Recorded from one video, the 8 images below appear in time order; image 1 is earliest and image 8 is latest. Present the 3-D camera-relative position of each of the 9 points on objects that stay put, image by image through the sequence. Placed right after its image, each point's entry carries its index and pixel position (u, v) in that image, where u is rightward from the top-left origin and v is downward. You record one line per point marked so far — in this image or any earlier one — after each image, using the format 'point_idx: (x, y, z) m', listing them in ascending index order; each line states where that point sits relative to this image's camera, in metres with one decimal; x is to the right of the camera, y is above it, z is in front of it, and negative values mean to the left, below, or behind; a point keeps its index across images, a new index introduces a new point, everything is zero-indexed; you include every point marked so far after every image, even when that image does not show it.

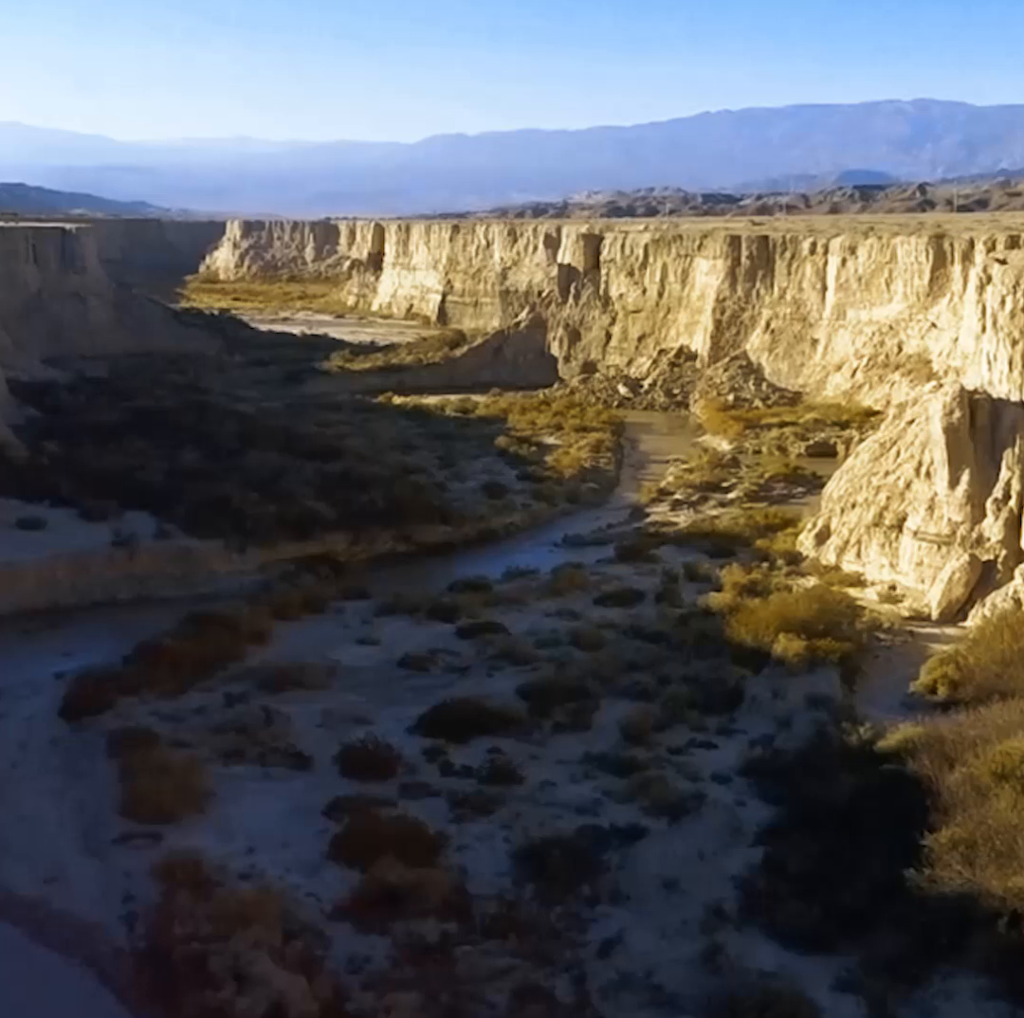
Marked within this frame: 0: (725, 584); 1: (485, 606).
0: (+3.0, -1.0, +18.0) m
1: (-0.4, -1.2, +16.9) m
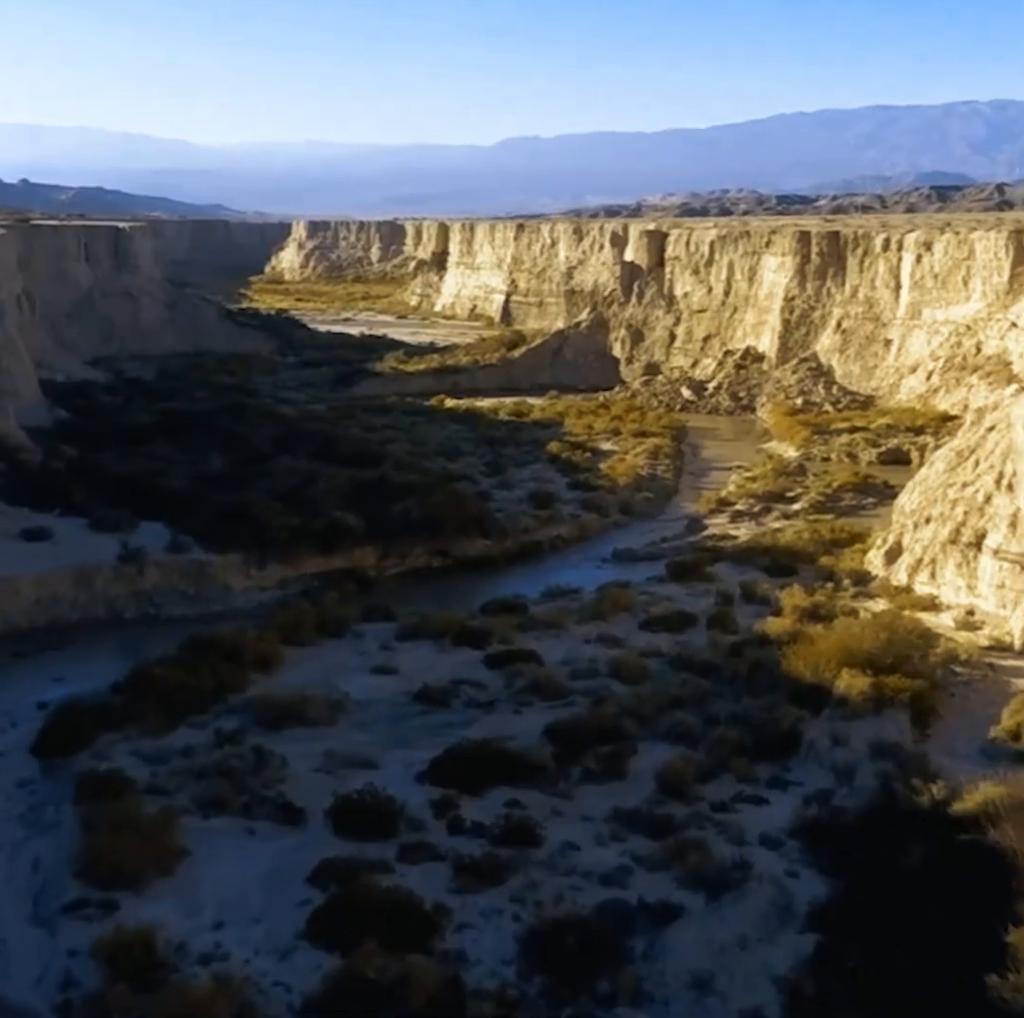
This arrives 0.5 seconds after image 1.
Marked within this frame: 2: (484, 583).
0: (+3.4, -1.2, +16.3) m
1: (+0.1, -1.4, +15.5) m
2: (-0.4, -1.1, +18.5) m
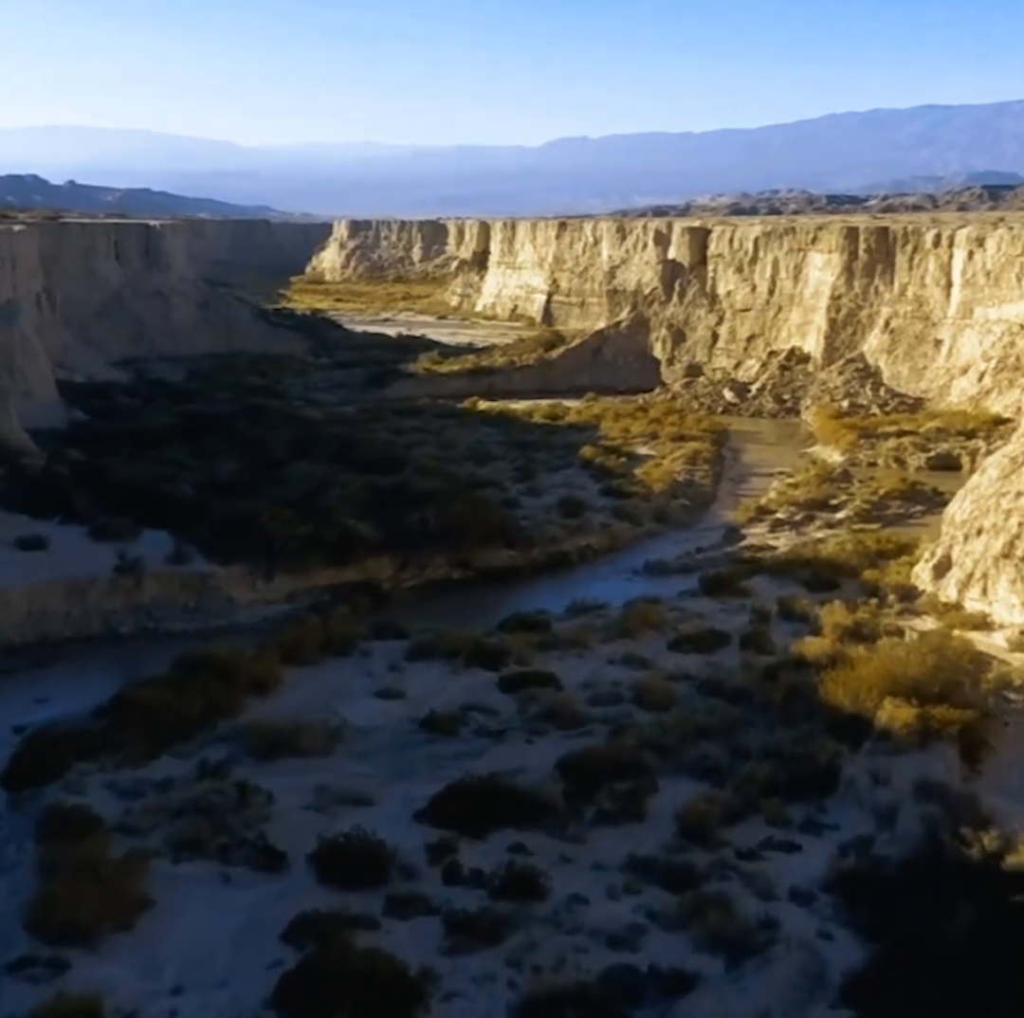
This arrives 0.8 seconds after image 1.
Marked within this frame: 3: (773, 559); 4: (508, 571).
0: (+3.7, -1.4, +15.2) m
1: (+0.3, -1.5, +14.5) m
2: (-0.1, -1.2, +17.5) m
3: (+3.8, -0.7, +19.0) m
4: (-0.1, -0.9, +18.4) m
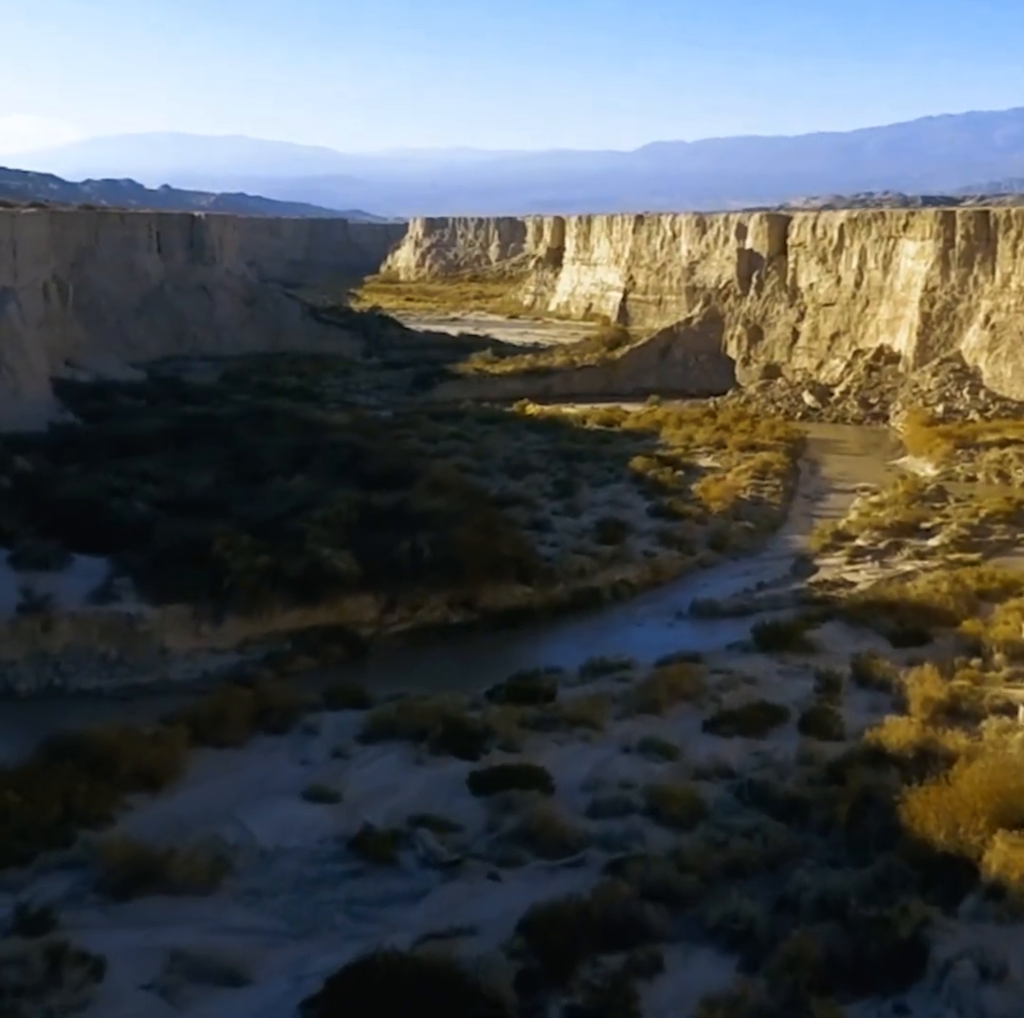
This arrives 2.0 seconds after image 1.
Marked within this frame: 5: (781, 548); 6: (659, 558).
0: (+3.6, -1.7, +11.7) m
1: (+0.1, -1.9, +11.2) m
2: (0.0, -1.5, +14.3) m
3: (+4.0, -1.1, +15.4) m
4: (+0.1, -1.2, +15.1) m
5: (+3.9, -0.6, +18.9) m
6: (+2.0, -0.7, +17.3) m
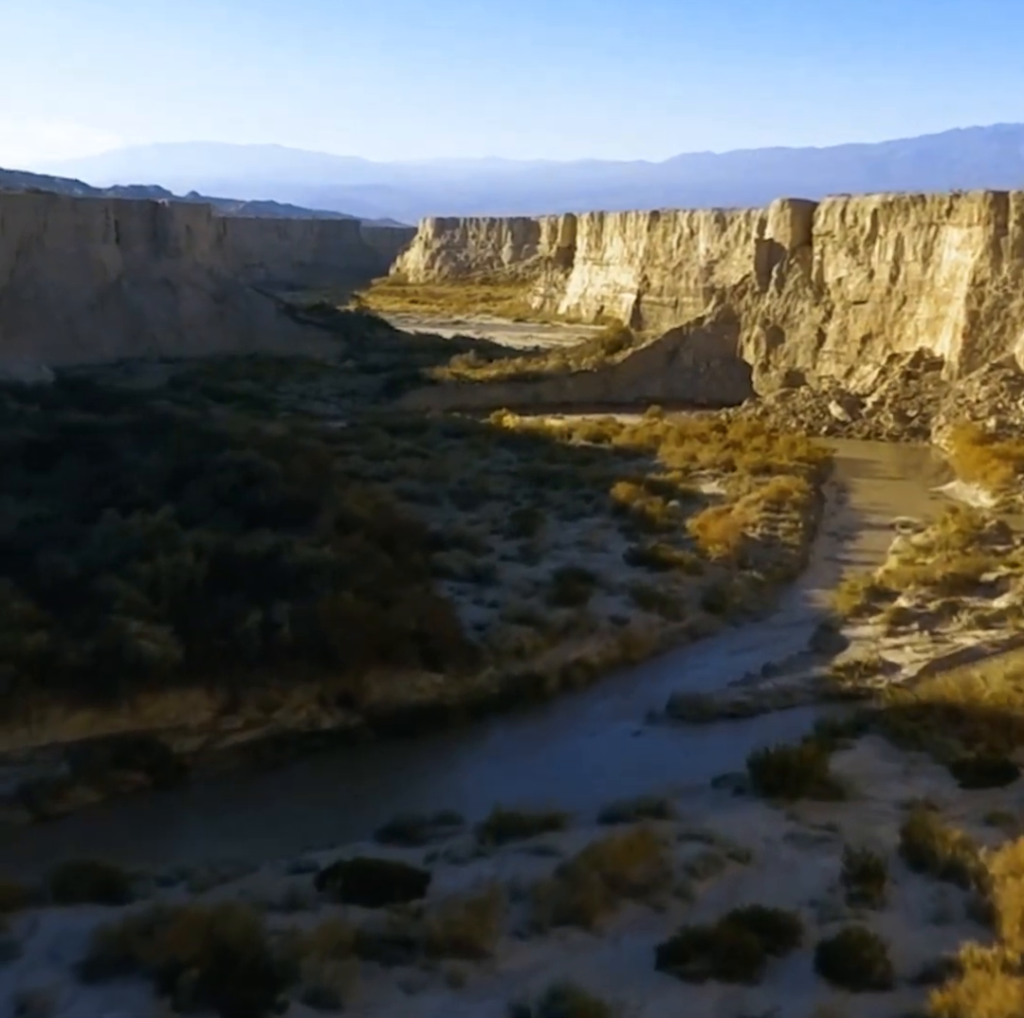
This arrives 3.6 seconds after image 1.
0: (+2.7, -2.2, +7.2) m
1: (-0.8, -2.3, +6.7) m
2: (-0.8, -2.0, +9.8) m
3: (+3.2, -1.6, +10.9) m
4: (-0.8, -1.7, +10.6) m
5: (+3.1, -1.1, +14.4) m
6: (+1.2, -1.2, +12.8) m
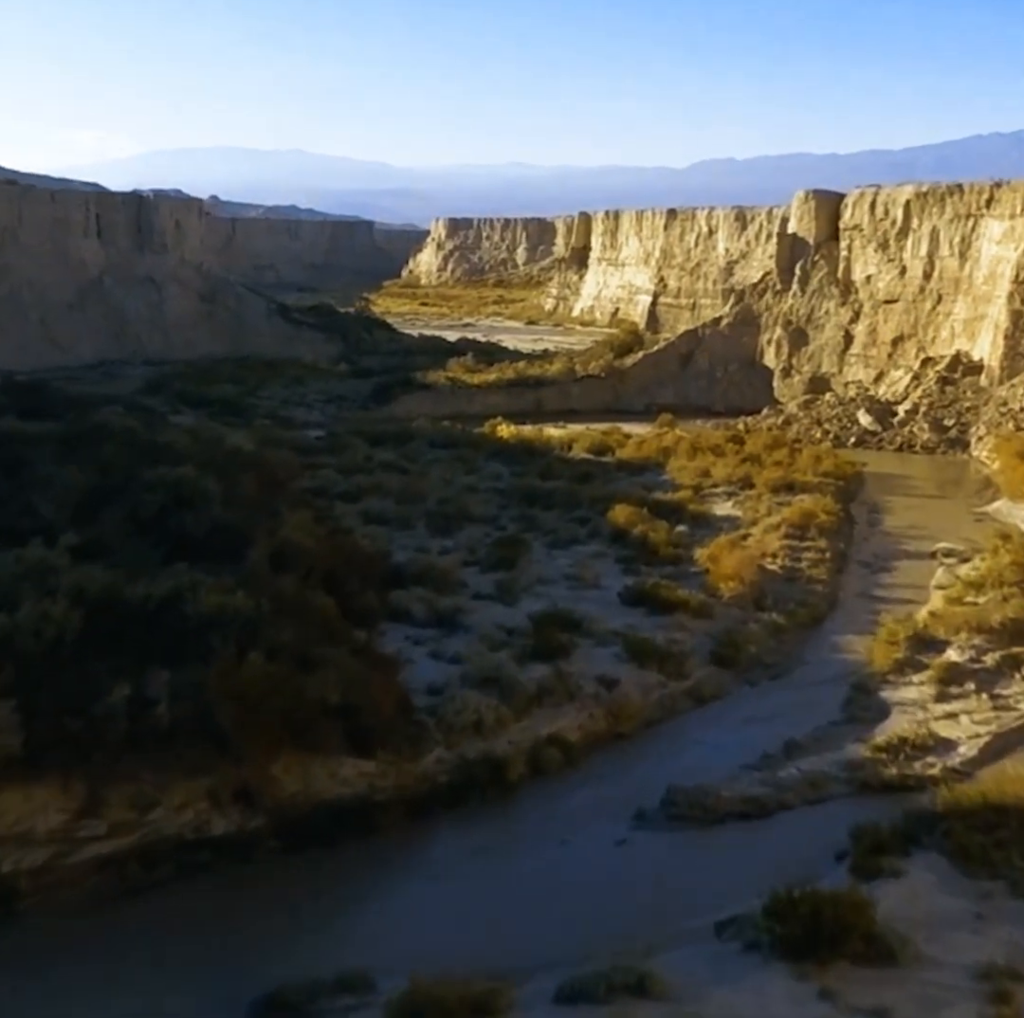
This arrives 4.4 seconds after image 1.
0: (+2.3, -2.5, +4.7) m
1: (-1.2, -2.6, +4.3) m
2: (-1.2, -2.3, +7.4) m
3: (+2.8, -1.9, +8.4) m
4: (-1.1, -2.0, +8.2) m
5: (+2.9, -1.4, +11.9) m
6: (+0.9, -1.4, +10.4) m
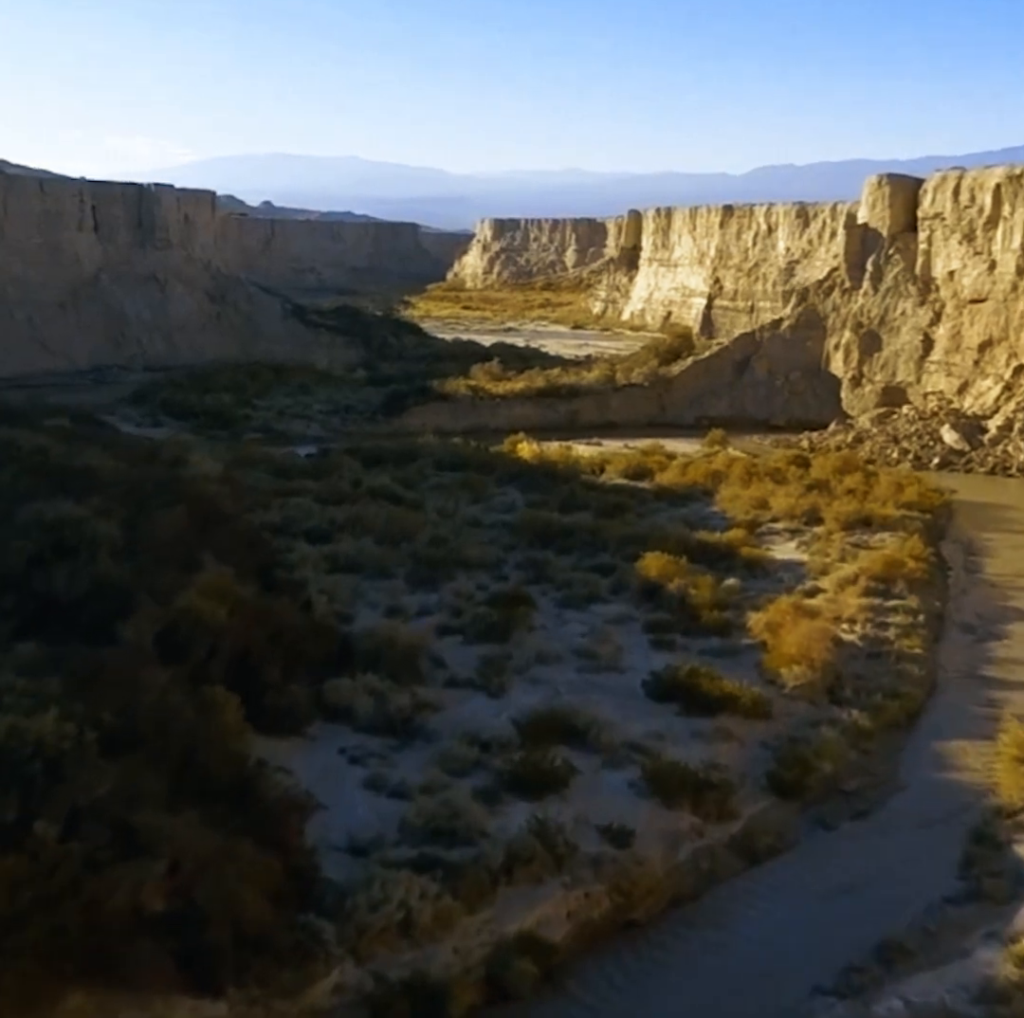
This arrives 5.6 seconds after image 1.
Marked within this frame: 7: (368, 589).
0: (+1.9, -2.8, +1.4) m
1: (-1.6, -2.9, +1.1) m
2: (-1.5, -2.6, +4.2) m
3: (+2.6, -2.3, +5.1) m
4: (-1.4, -2.3, +5.0) m
5: (+2.8, -1.8, +8.6) m
6: (+0.7, -1.8, +7.1) m
7: (-1.3, -0.7, +11.7) m
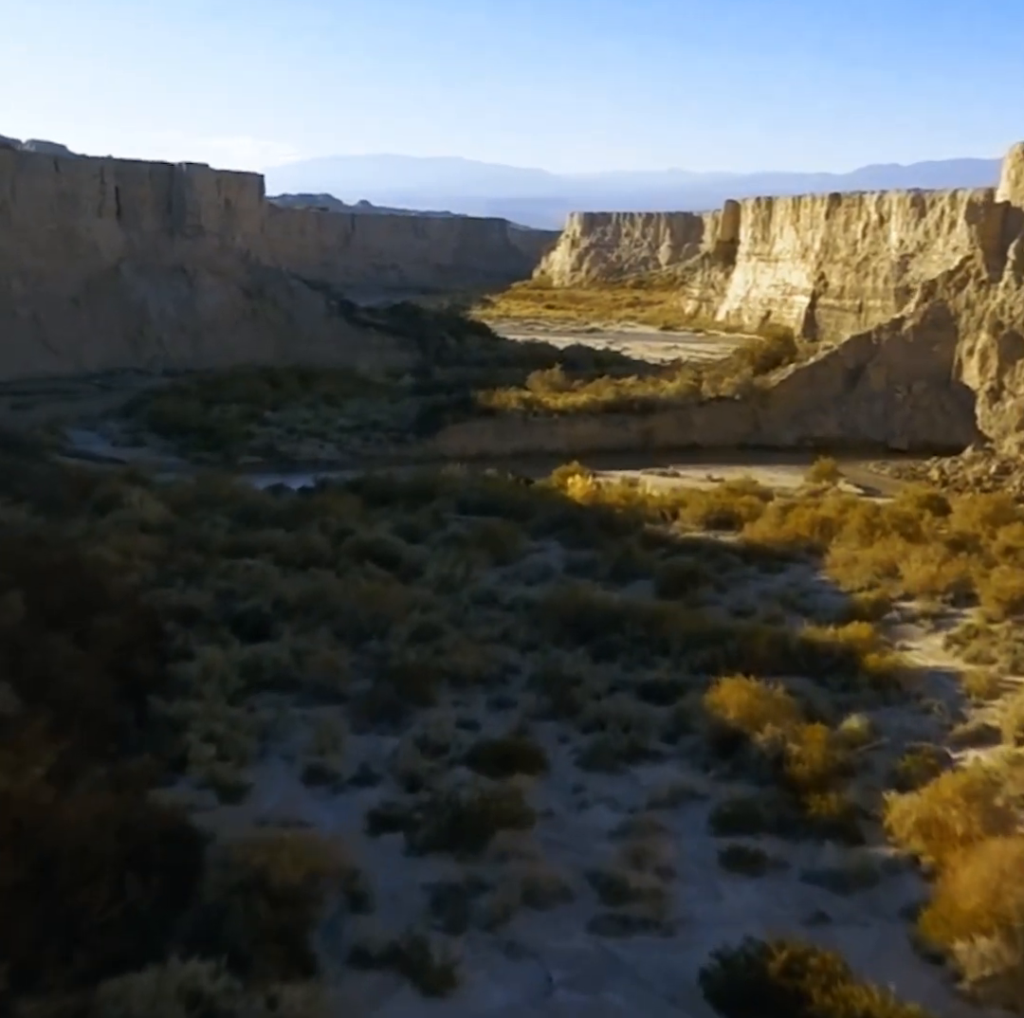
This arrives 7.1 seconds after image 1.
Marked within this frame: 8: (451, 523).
0: (+1.1, -3.4, -2.8) m
1: (-2.4, -3.4, -2.8) m
2: (-2.1, -3.2, +0.3) m
3: (+2.0, -2.9, +0.8) m
4: (-1.9, -2.9, +1.1) m
5: (+2.5, -2.4, +4.3) m
6: (+0.4, -2.4, +3.0) m
7: (-1.3, -1.3, +7.8) m
8: (-0.6, -0.1, +13.1) m
